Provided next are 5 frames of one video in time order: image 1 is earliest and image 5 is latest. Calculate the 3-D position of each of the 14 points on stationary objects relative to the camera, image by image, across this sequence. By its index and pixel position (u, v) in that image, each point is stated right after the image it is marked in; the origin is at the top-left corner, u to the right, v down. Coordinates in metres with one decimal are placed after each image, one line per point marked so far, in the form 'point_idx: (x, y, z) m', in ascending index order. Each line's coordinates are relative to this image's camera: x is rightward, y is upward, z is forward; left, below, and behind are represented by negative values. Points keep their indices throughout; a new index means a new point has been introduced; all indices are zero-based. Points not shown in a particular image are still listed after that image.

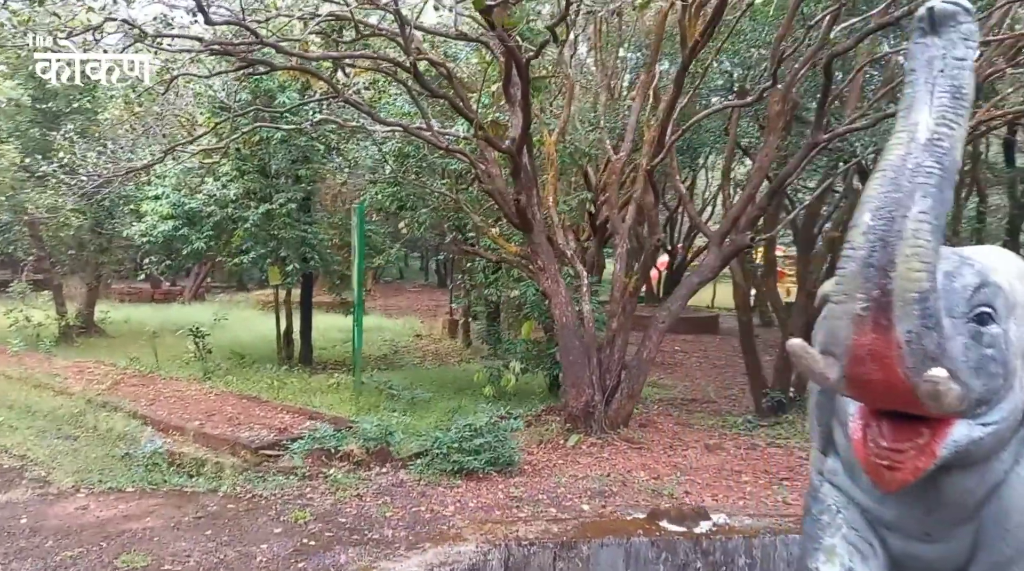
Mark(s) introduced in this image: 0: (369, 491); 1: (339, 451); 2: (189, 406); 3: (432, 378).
0: (-1.0, -1.5, +6.7) m
1: (-1.4, -1.4, +7.8) m
2: (-3.7, -1.4, +10.7) m
3: (-1.0, -1.3, +12.5) m
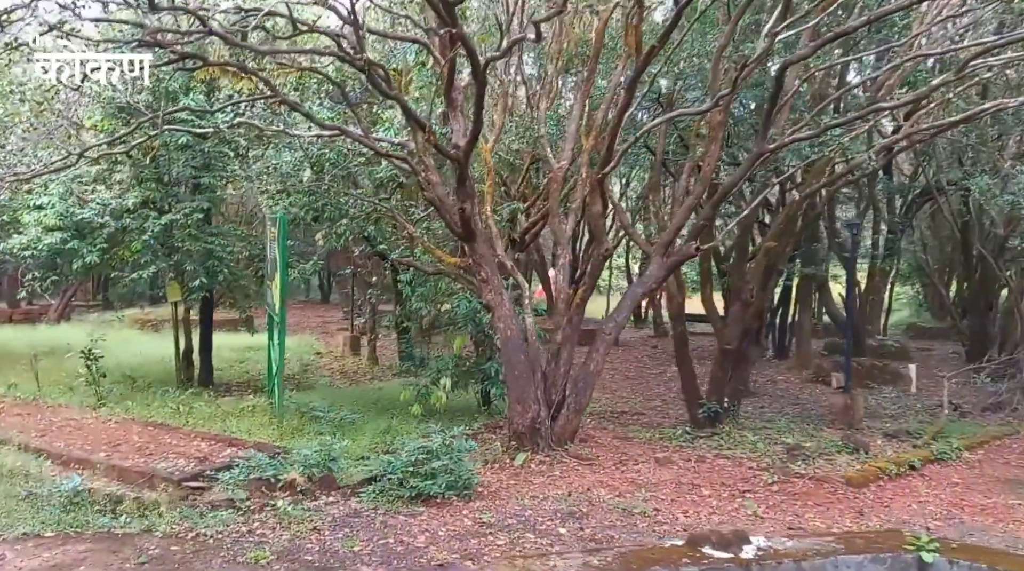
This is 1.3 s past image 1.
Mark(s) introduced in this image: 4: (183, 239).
0: (-1.2, -1.6, +6.2) m
1: (-1.8, -1.5, +7.2) m
2: (-4.4, -1.6, +9.8) m
3: (-2.0, -1.5, +11.9) m
4: (-4.1, +0.6, +11.8) m
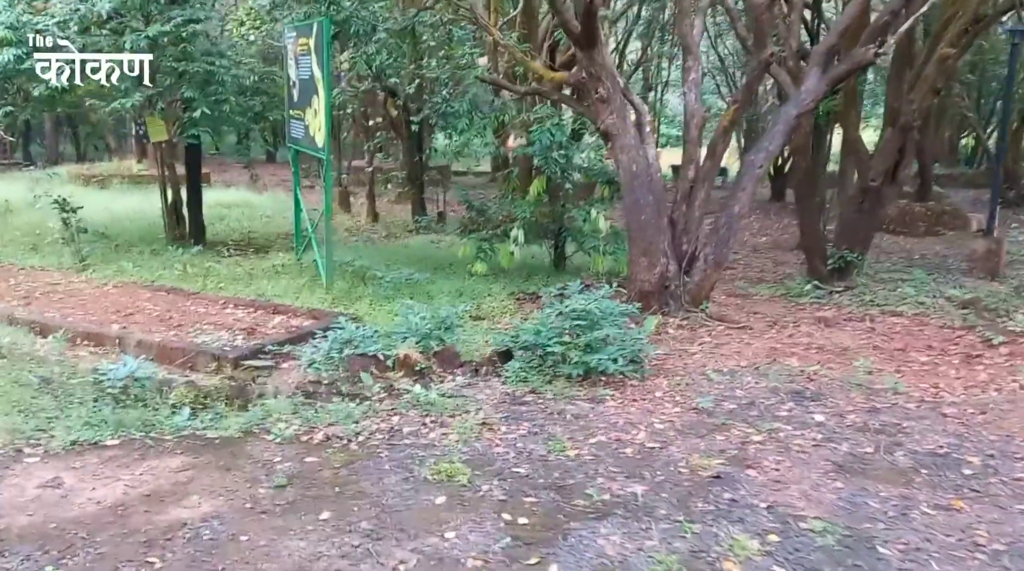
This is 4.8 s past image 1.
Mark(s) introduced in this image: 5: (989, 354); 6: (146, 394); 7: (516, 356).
0: (-0.1, -0.6, +4.6) m
1: (-0.7, -0.4, +5.5) m
2: (-3.5, -0.2, +7.9) m
3: (-1.3, +0.3, +10.1) m
4: (-3.4, +2.3, +9.5) m
5: (+2.9, -0.4, +5.7) m
6: (-2.0, -0.6, +5.1) m
7: (0.0, -0.4, +5.5) m
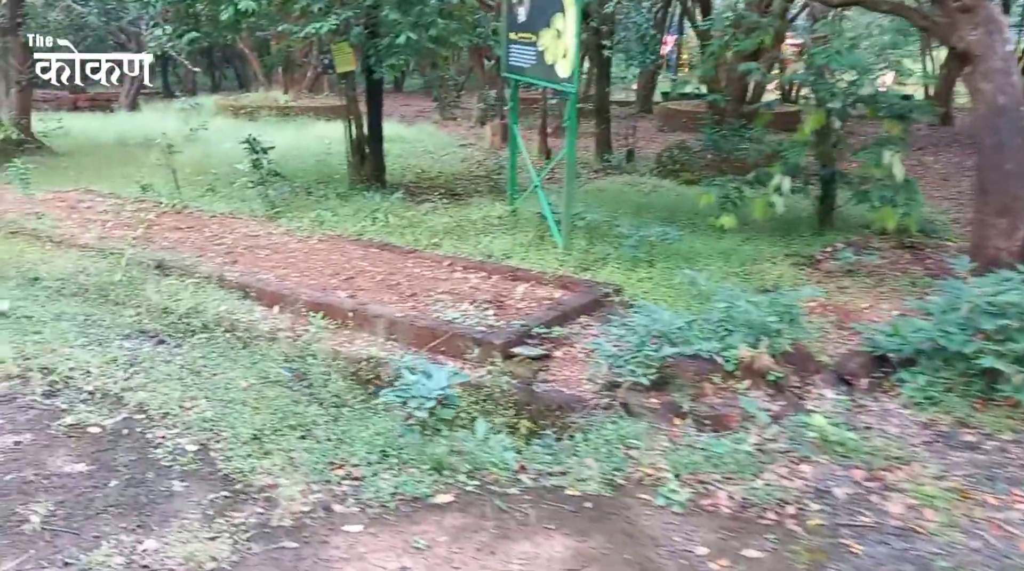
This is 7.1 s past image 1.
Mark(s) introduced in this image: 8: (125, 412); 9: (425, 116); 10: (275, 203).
0: (+1.5, -0.6, +3.2) m
1: (+1.0, -0.3, +4.2) m
2: (-1.5, +0.2, +6.8) m
3: (+1.0, +0.7, +8.8) m
4: (-1.2, +2.7, +8.3) m
5: (+4.6, -0.4, +4.0) m
6: (-0.3, -0.5, +3.9) m
7: (+1.7, -0.3, +4.1) m
8: (-1.8, -0.6, +4.3) m
9: (-1.8, +3.6, +19.6) m
10: (-2.4, +0.8, +9.3) m
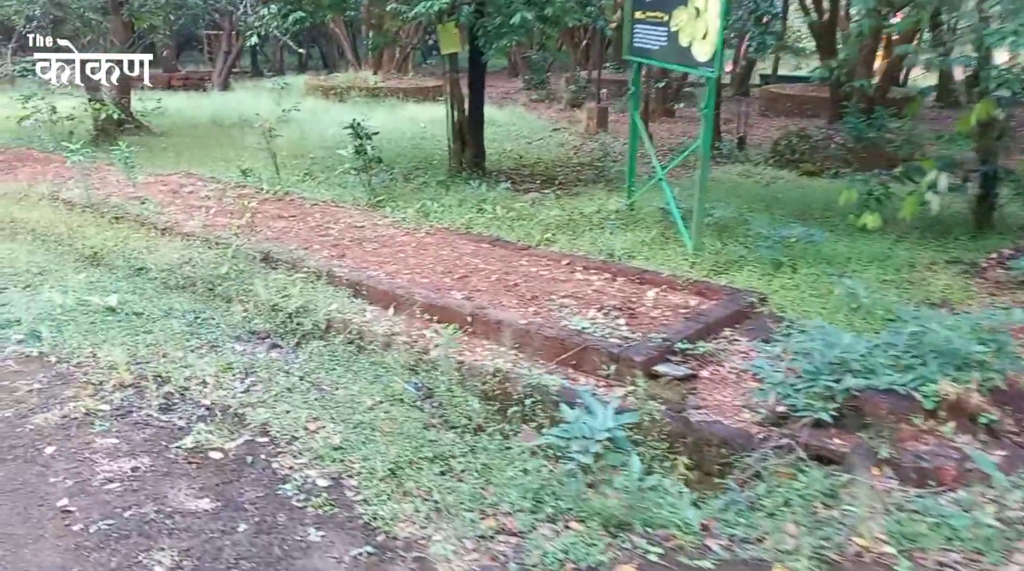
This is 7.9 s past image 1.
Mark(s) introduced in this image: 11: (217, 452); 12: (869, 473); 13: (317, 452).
0: (+2.1, -0.8, +2.6) m
1: (+1.7, -0.5, +3.6) m
2: (-0.6, +0.2, +6.4) m
3: (+2.0, +0.7, +8.1) m
4: (-0.2, +2.8, +7.8) m
5: (+5.3, -0.6, +3.1) m
6: (+0.3, -0.6, +3.4) m
7: (+2.4, -0.5, +3.5) m
8: (-1.1, -0.6, +3.9) m
9: (+0.2, +3.8, +19.1) m
10: (-1.3, +0.9, +9.0) m
11: (-1.2, -0.7, +3.8) m
12: (+1.3, -0.7, +3.3) m
13: (-0.8, -0.7, +3.7) m
